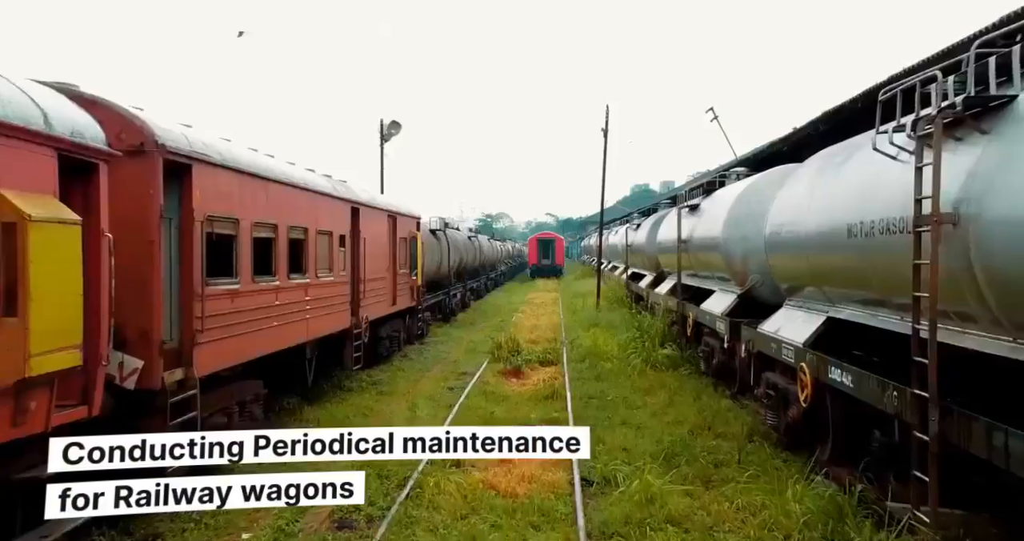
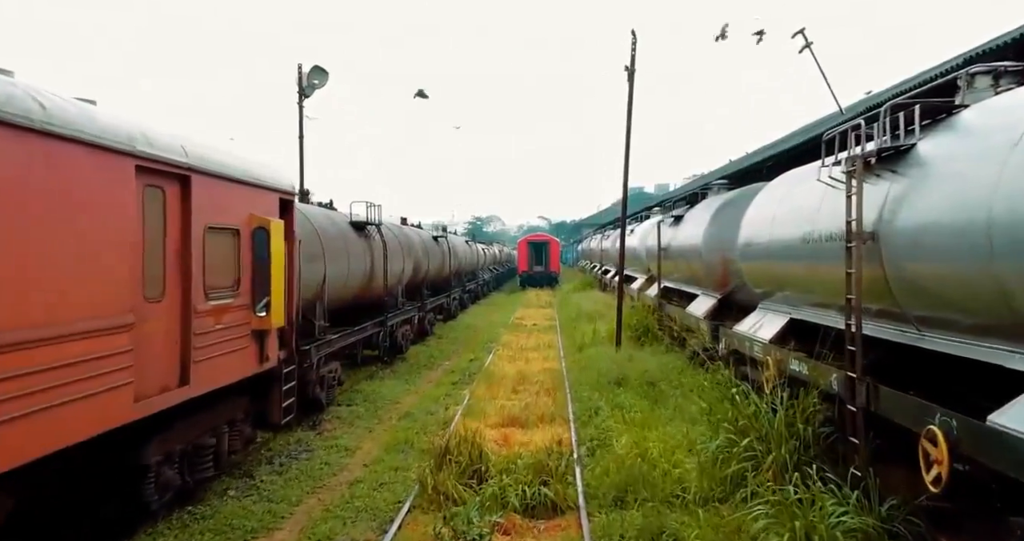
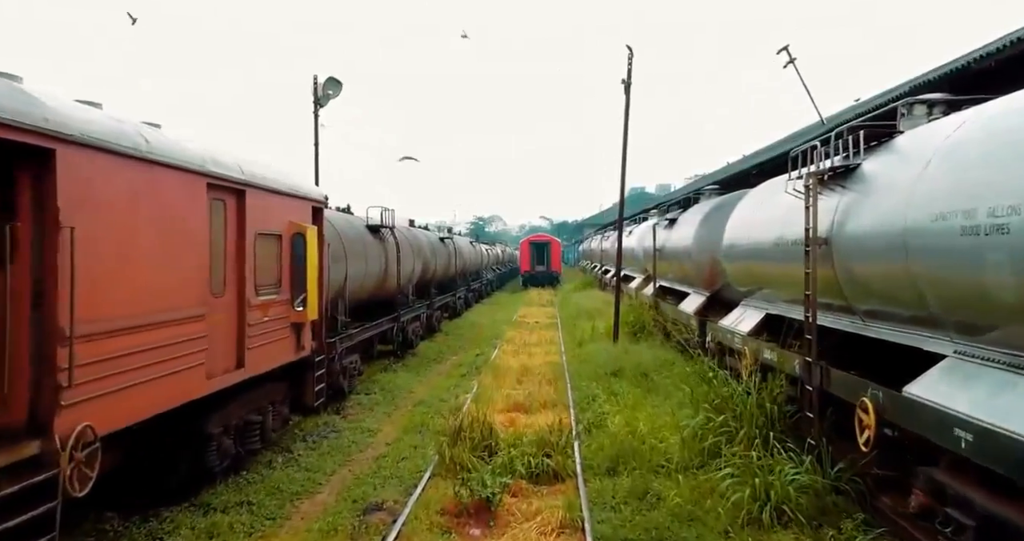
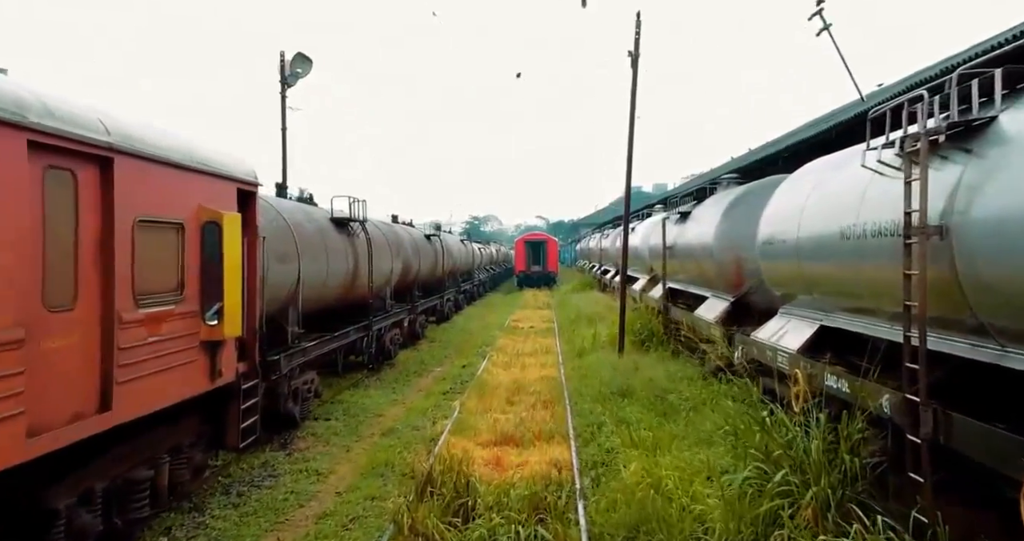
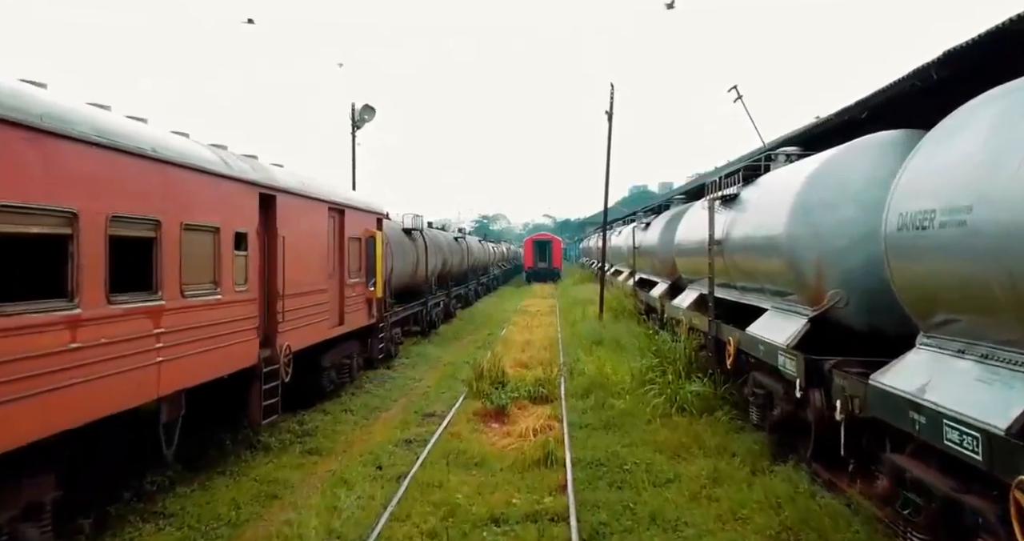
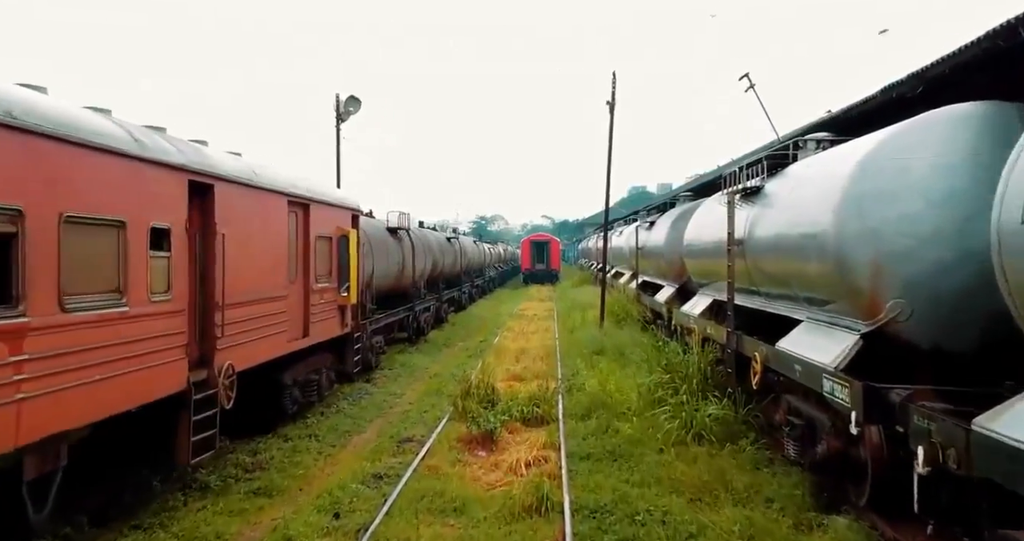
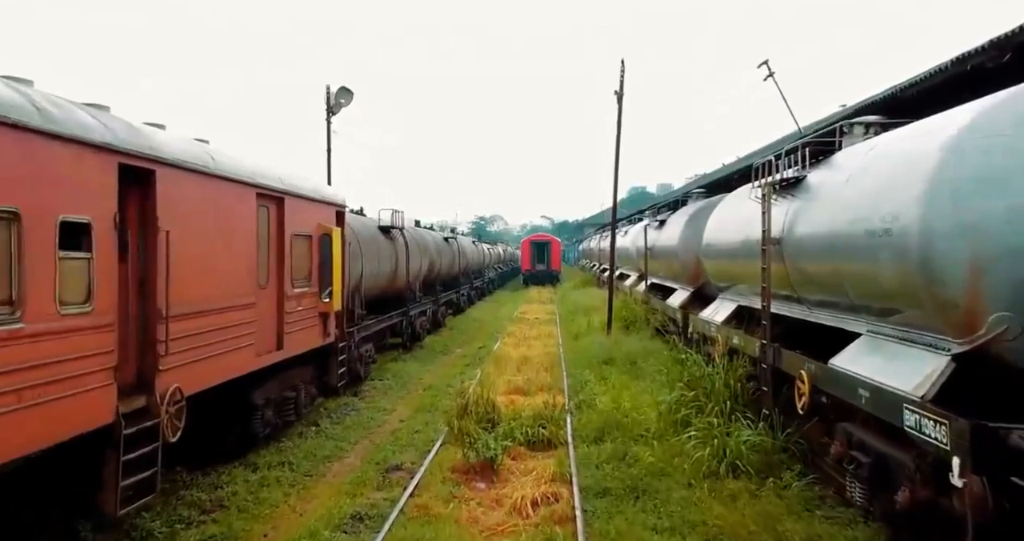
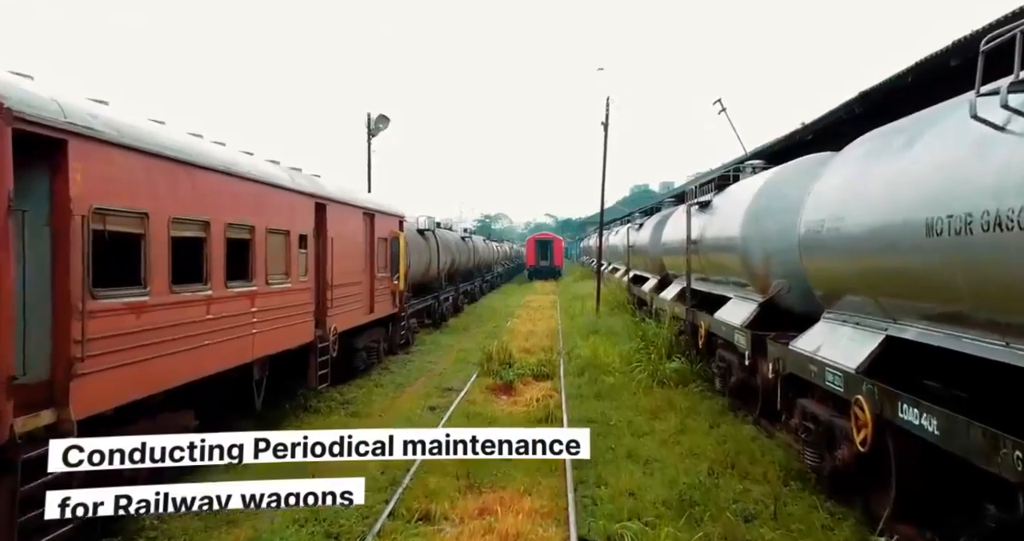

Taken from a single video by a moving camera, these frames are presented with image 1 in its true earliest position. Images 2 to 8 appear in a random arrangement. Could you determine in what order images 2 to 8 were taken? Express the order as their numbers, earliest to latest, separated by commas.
8, 5, 6, 7, 3, 2, 4
